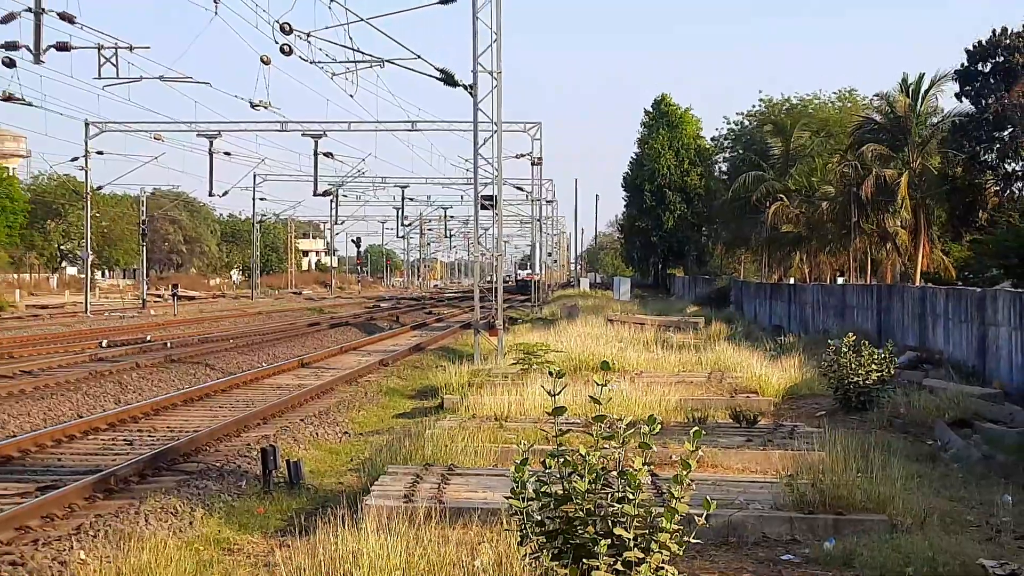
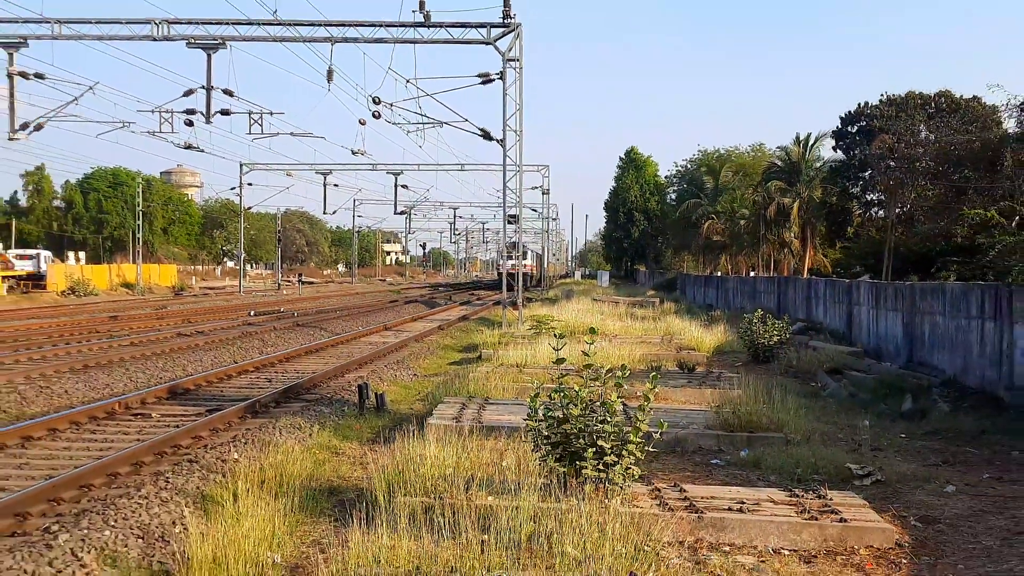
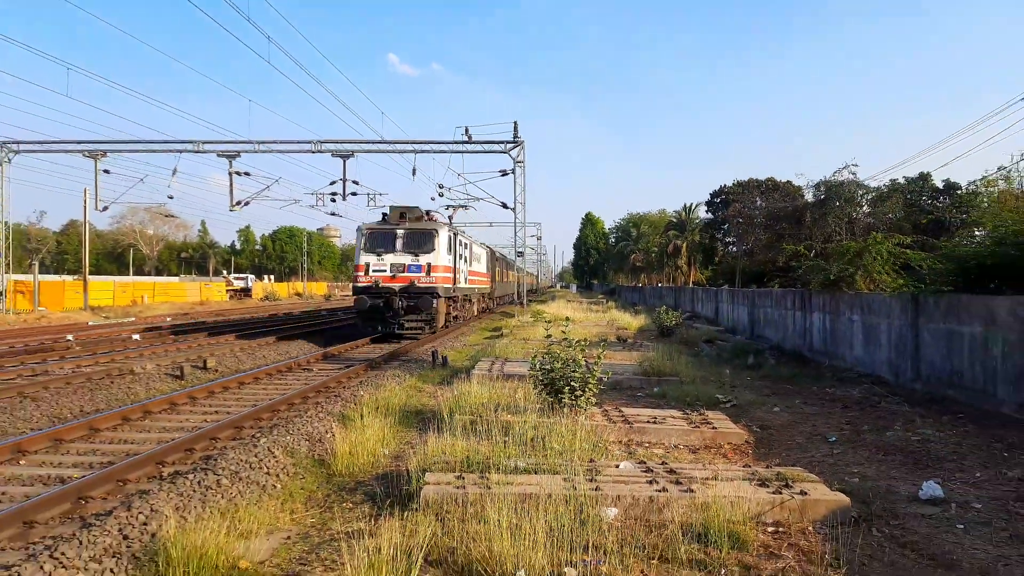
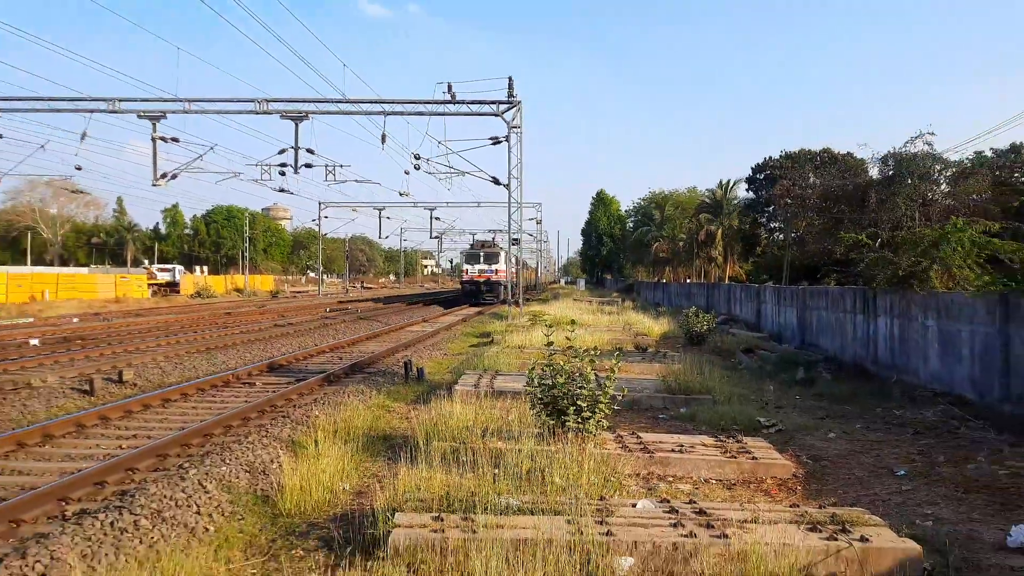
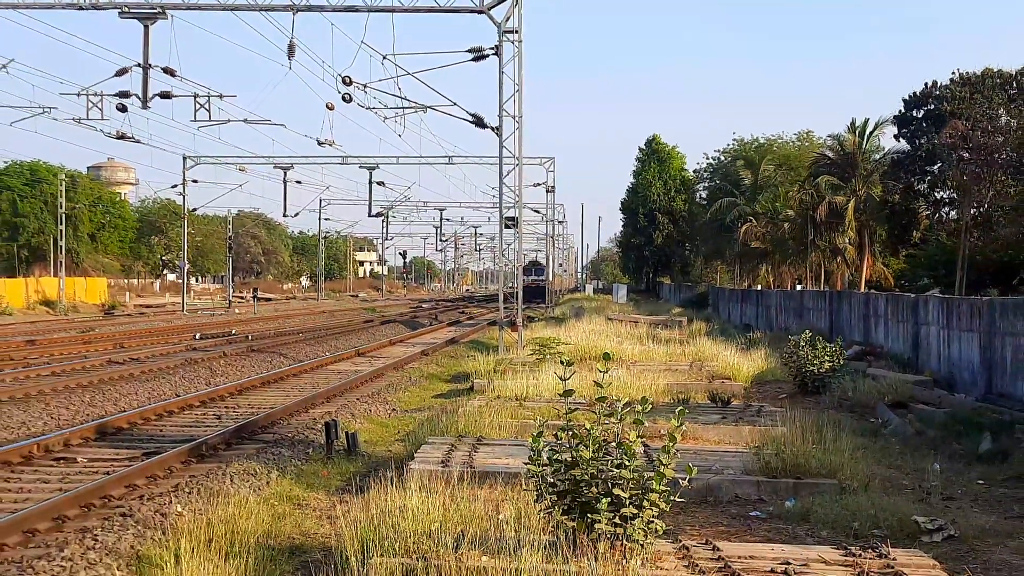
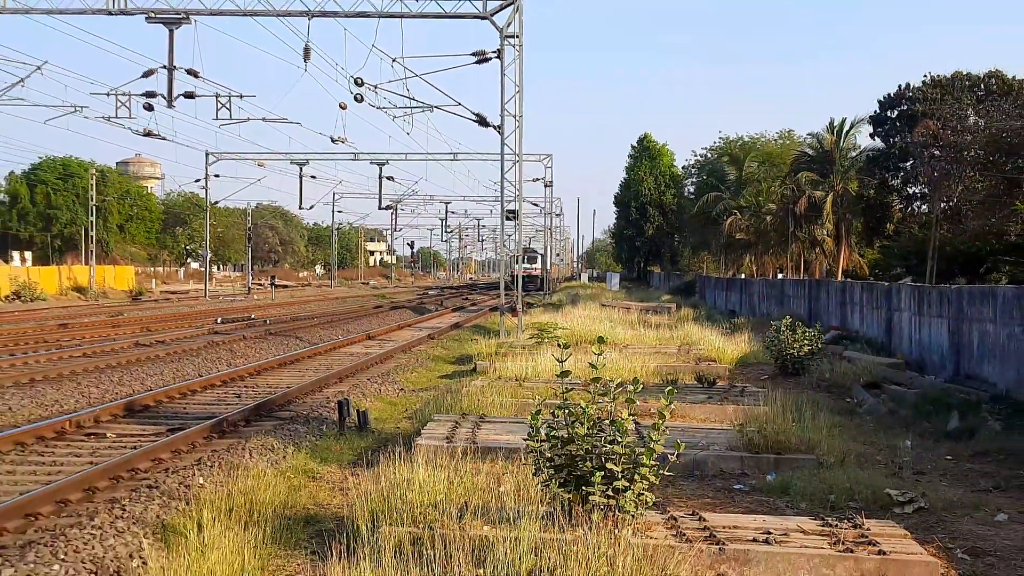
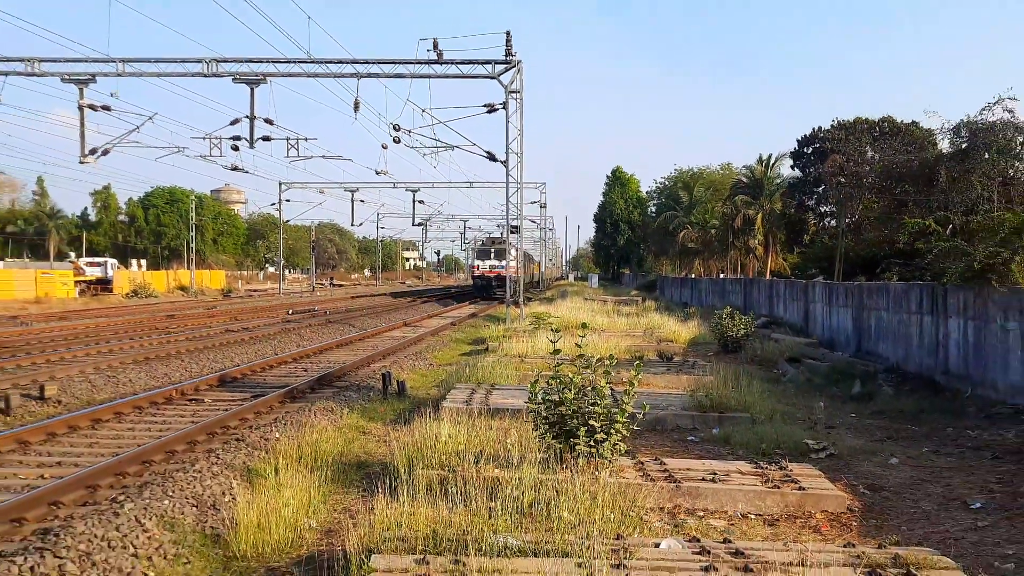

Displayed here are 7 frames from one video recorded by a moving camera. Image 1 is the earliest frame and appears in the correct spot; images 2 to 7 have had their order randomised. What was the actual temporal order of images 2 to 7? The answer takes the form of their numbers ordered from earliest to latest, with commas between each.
5, 6, 2, 7, 4, 3
